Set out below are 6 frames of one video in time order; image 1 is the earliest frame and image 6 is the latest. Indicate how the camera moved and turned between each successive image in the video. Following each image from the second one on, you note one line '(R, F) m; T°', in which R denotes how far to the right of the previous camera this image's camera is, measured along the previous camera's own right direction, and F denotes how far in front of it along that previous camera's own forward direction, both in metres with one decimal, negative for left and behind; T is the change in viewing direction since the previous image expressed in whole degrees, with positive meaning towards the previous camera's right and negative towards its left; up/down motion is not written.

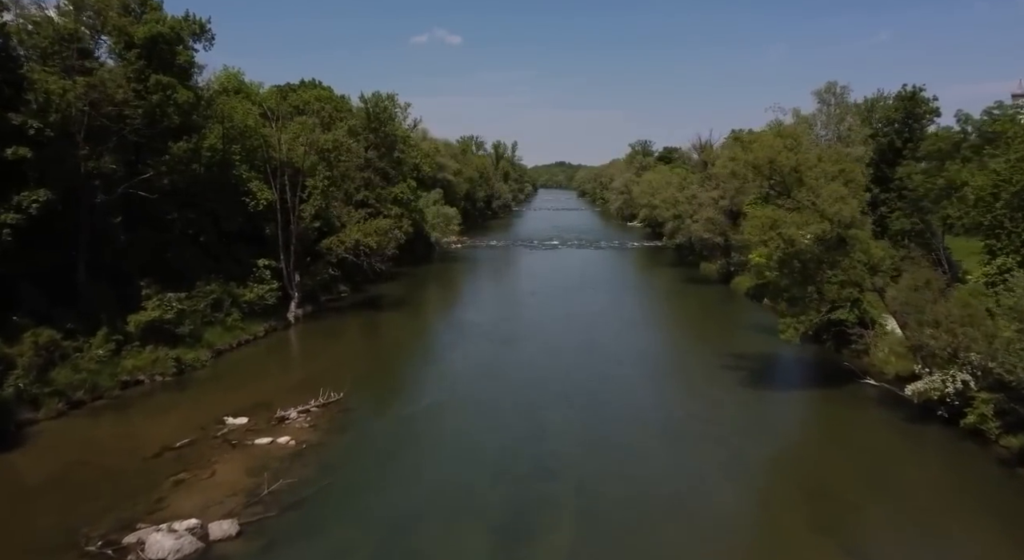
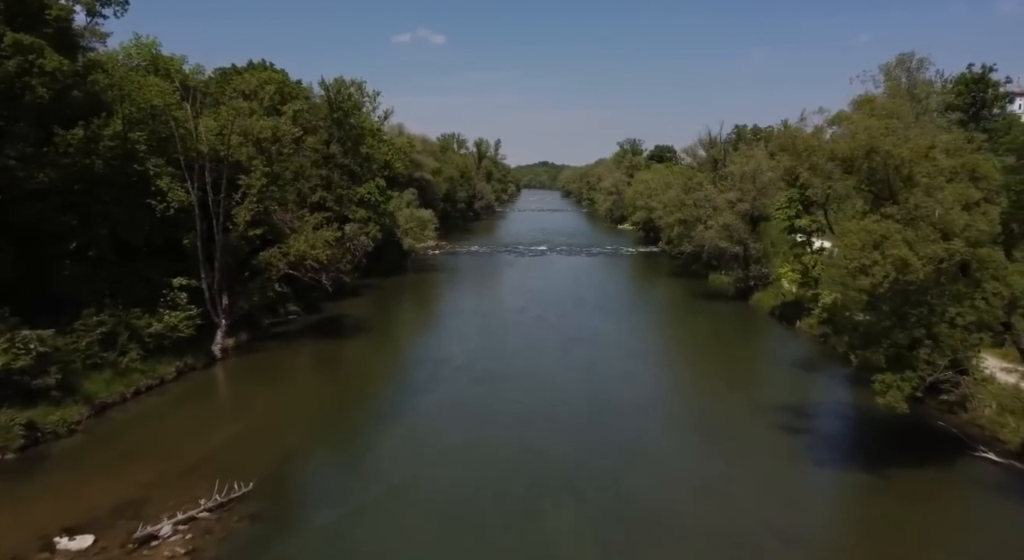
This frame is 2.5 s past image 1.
(0.0, +7.0) m; +1°
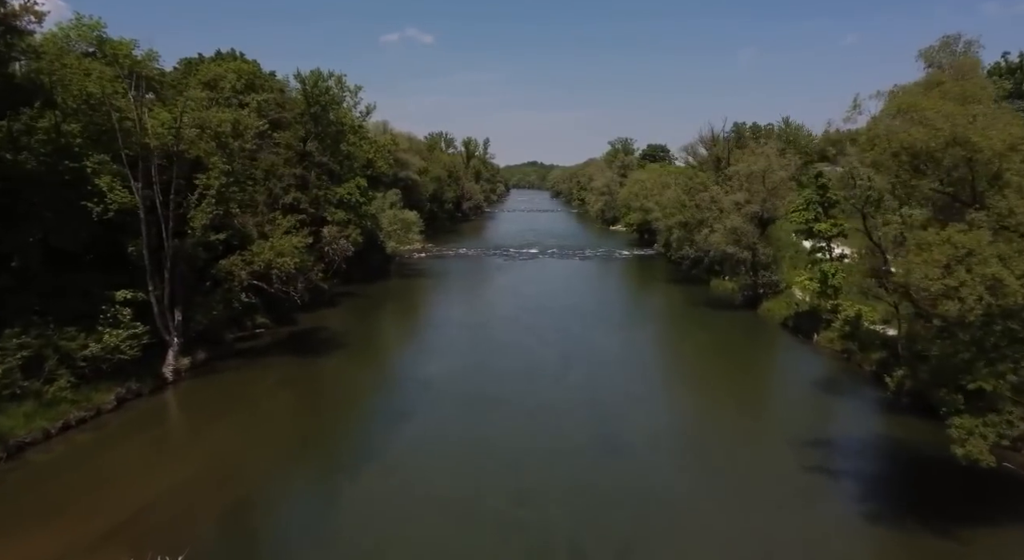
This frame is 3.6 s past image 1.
(-0.1, +3.1) m; +1°
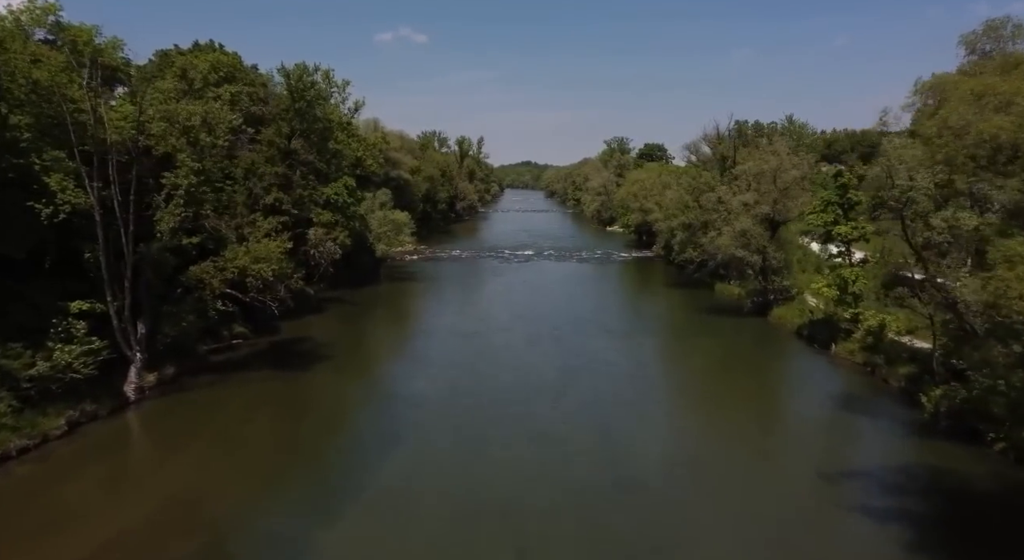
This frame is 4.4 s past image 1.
(-0.1, +2.2) m; +1°
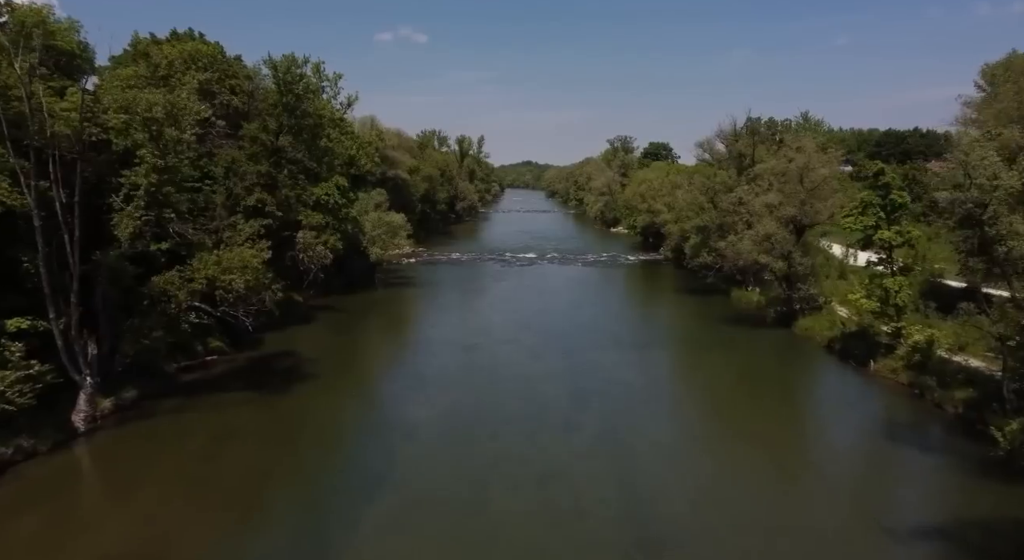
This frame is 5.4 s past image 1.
(-0.1, +2.8) m; 0°
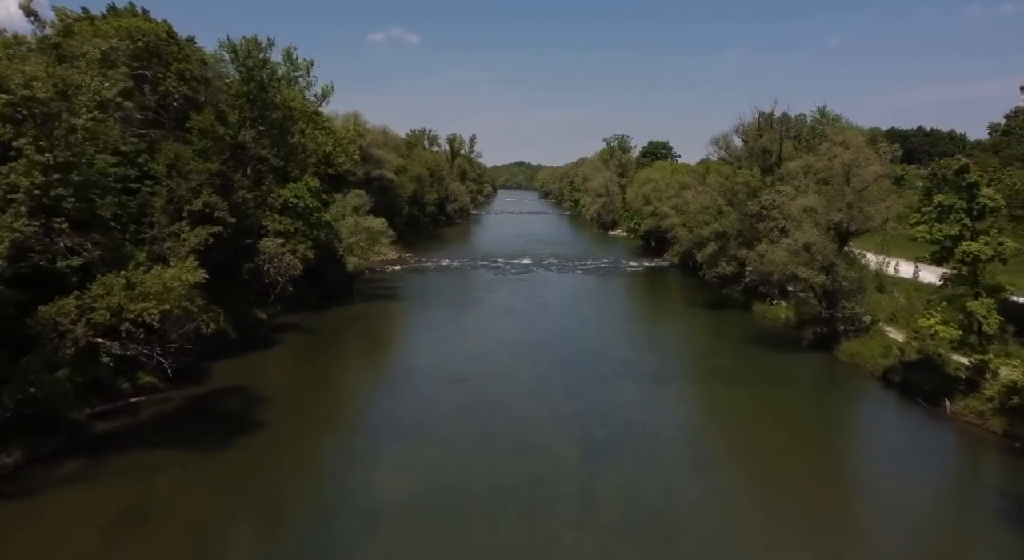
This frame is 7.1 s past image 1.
(-0.1, +4.9) m; +1°
